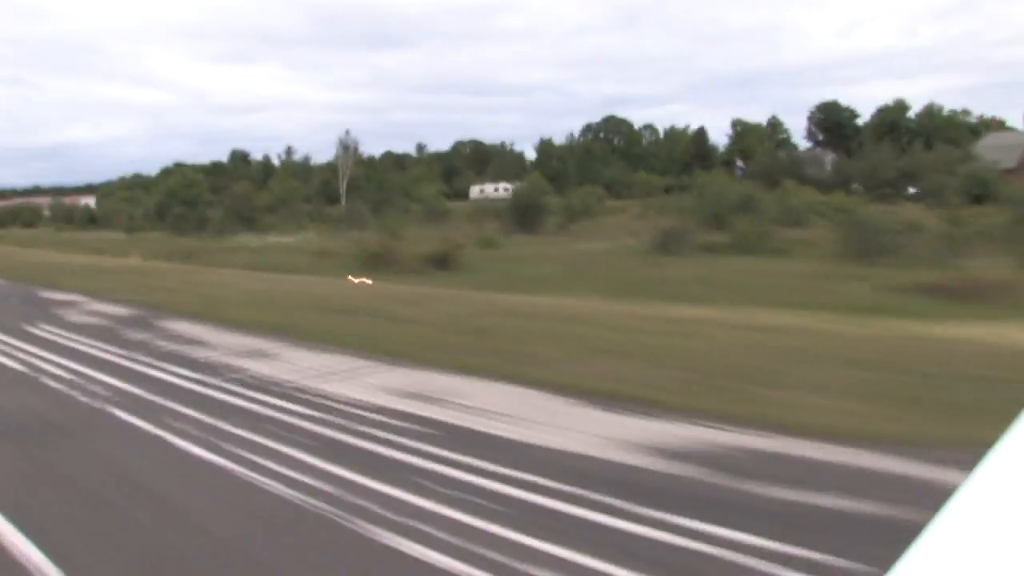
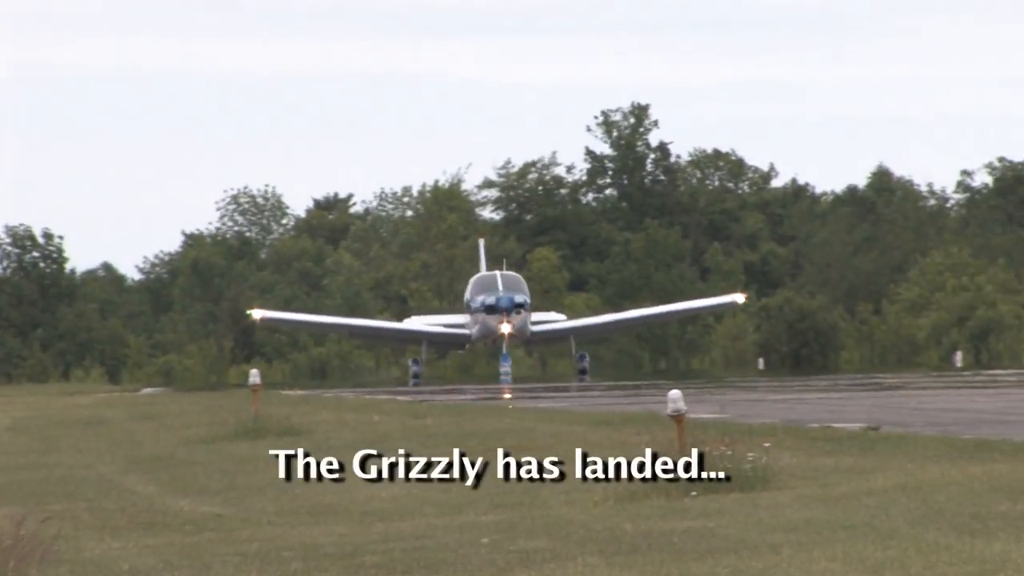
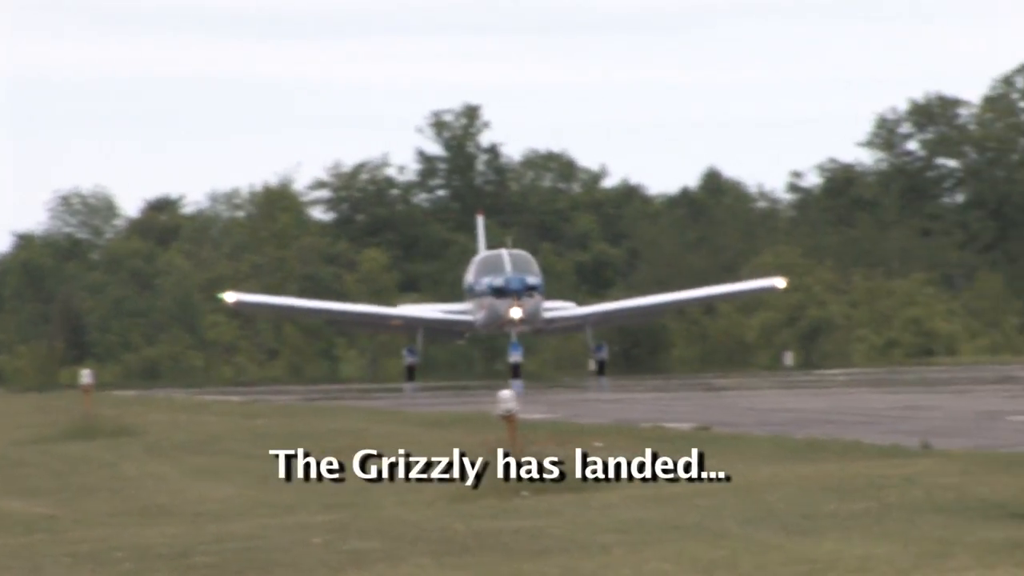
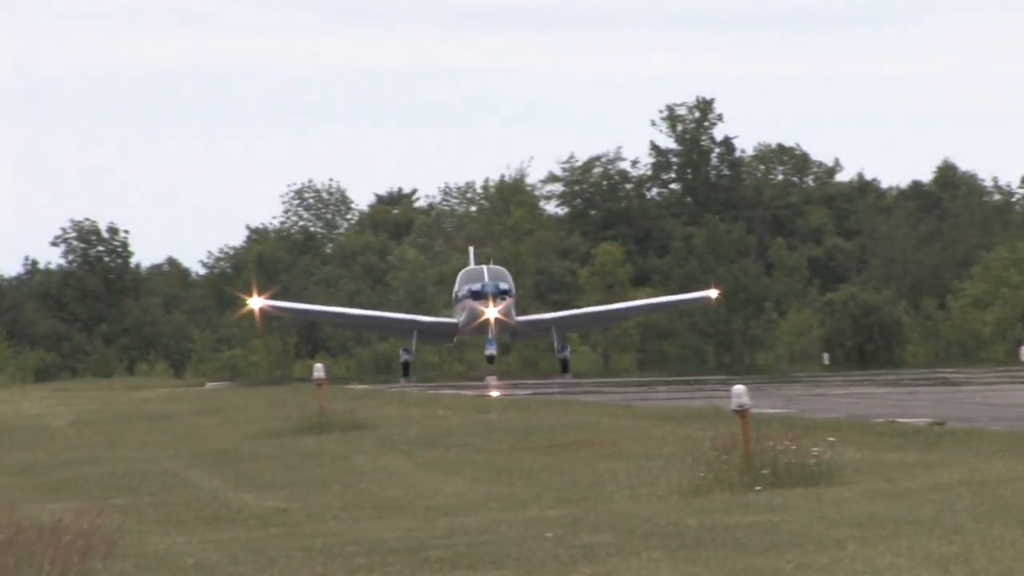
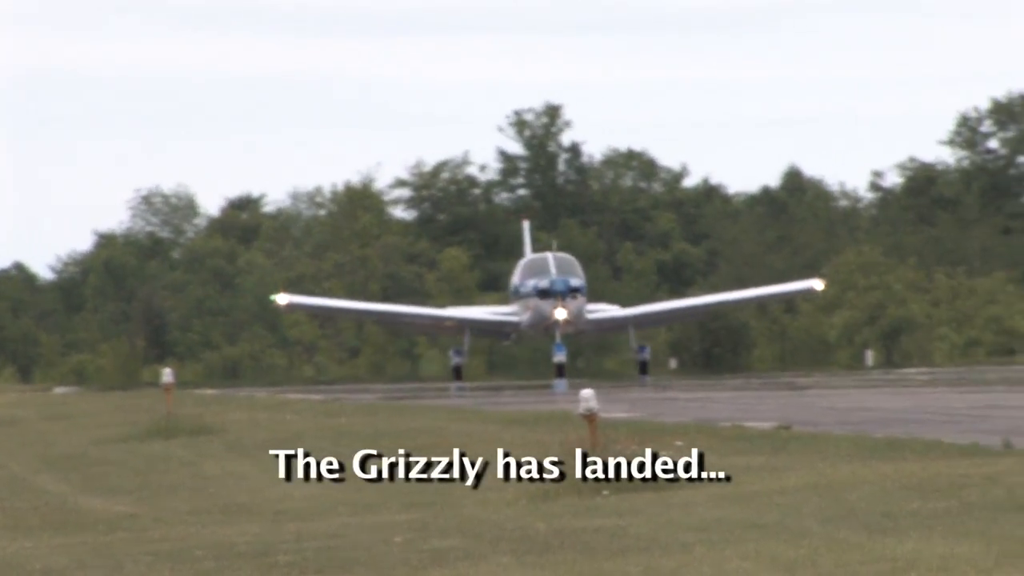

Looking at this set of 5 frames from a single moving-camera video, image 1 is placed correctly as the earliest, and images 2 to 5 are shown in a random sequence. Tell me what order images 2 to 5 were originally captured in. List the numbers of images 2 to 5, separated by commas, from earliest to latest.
4, 2, 5, 3
